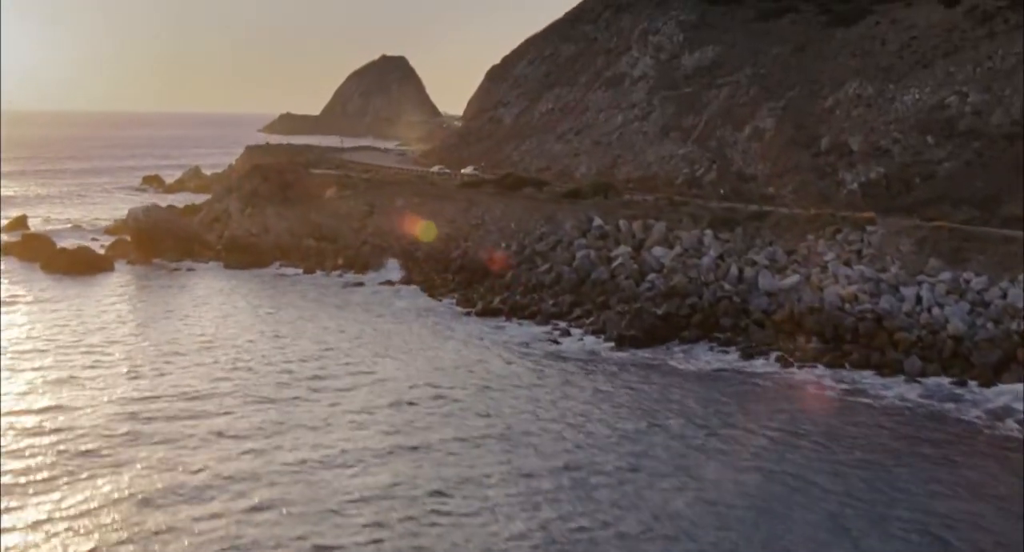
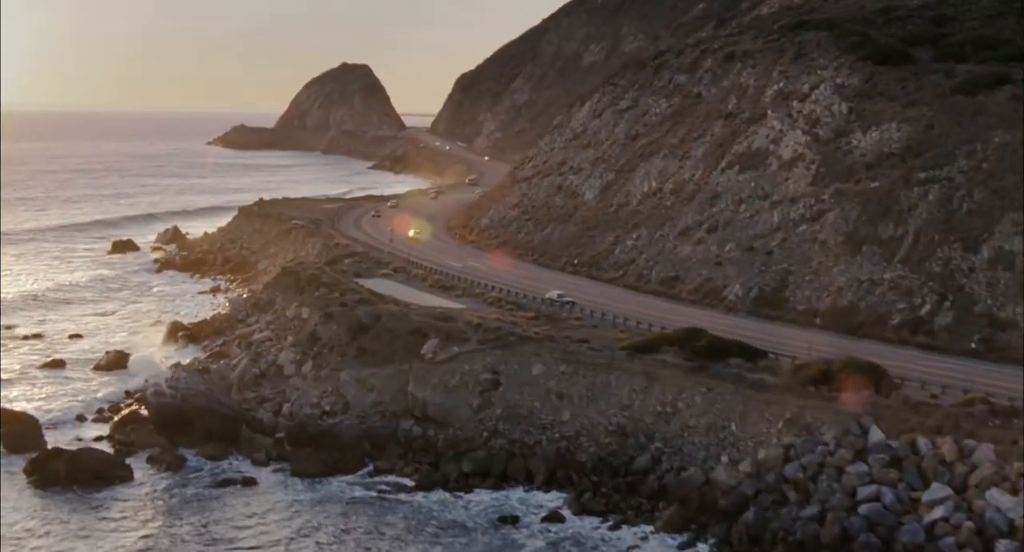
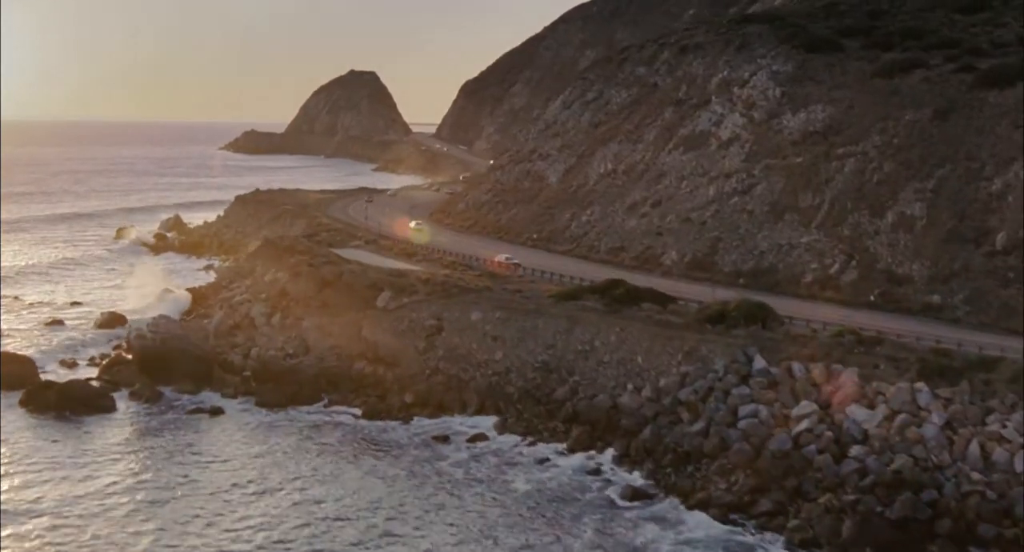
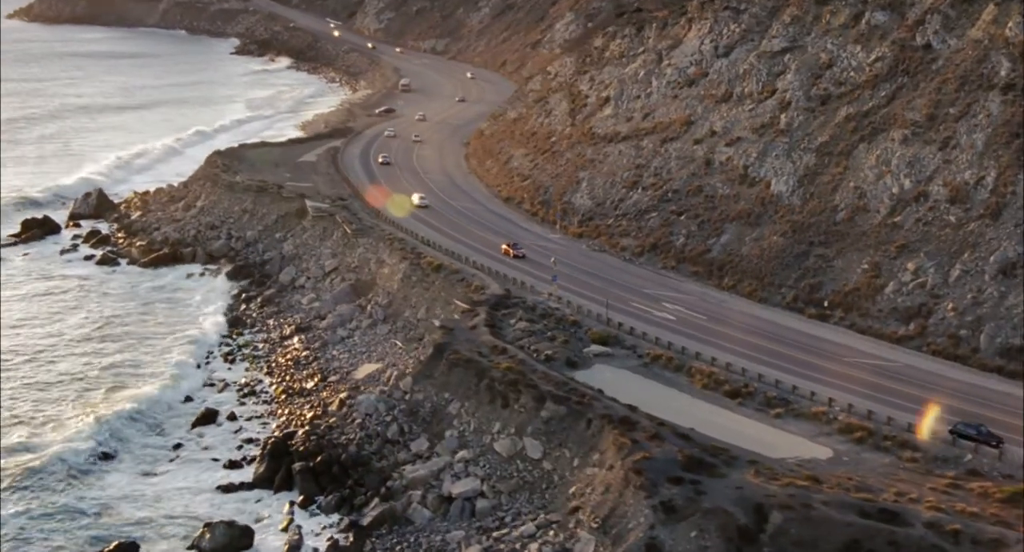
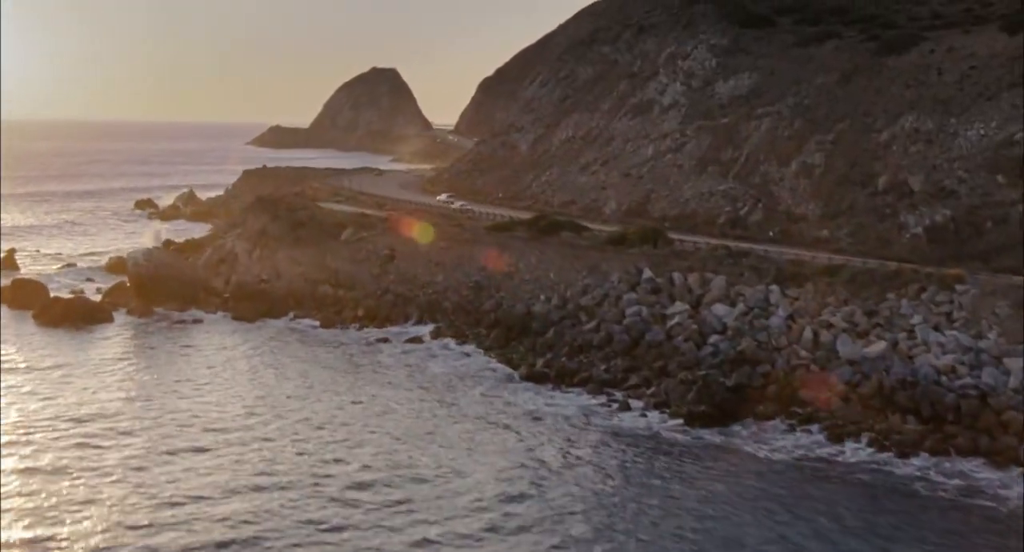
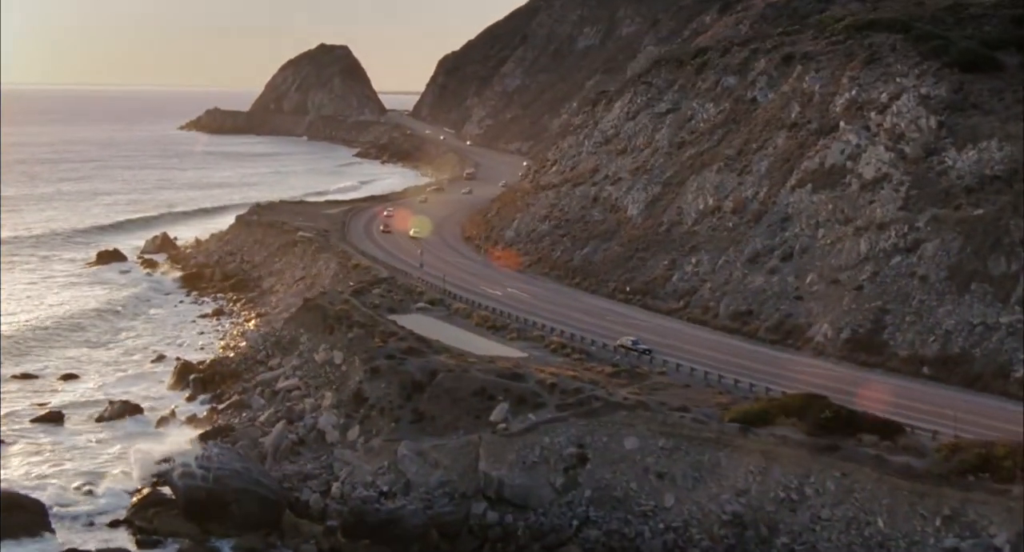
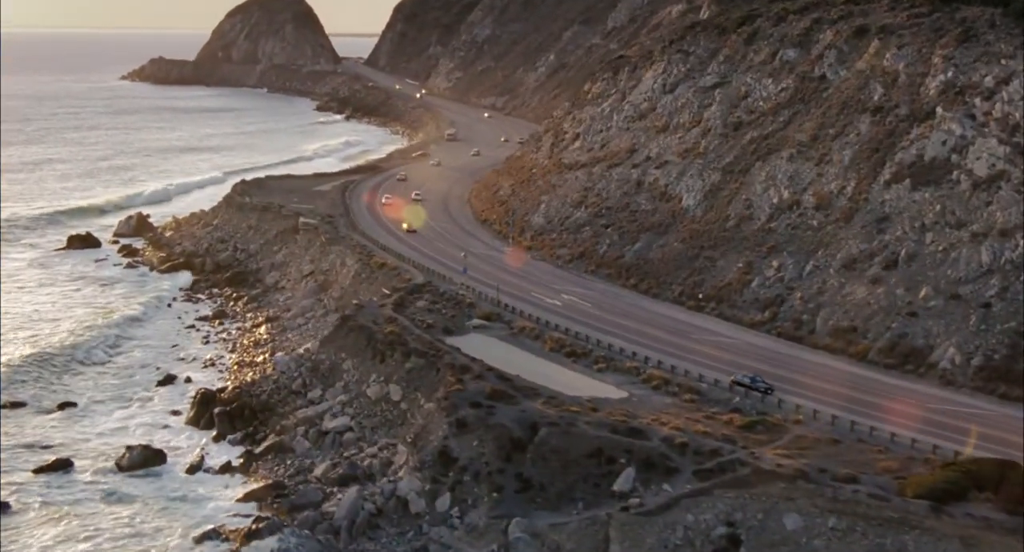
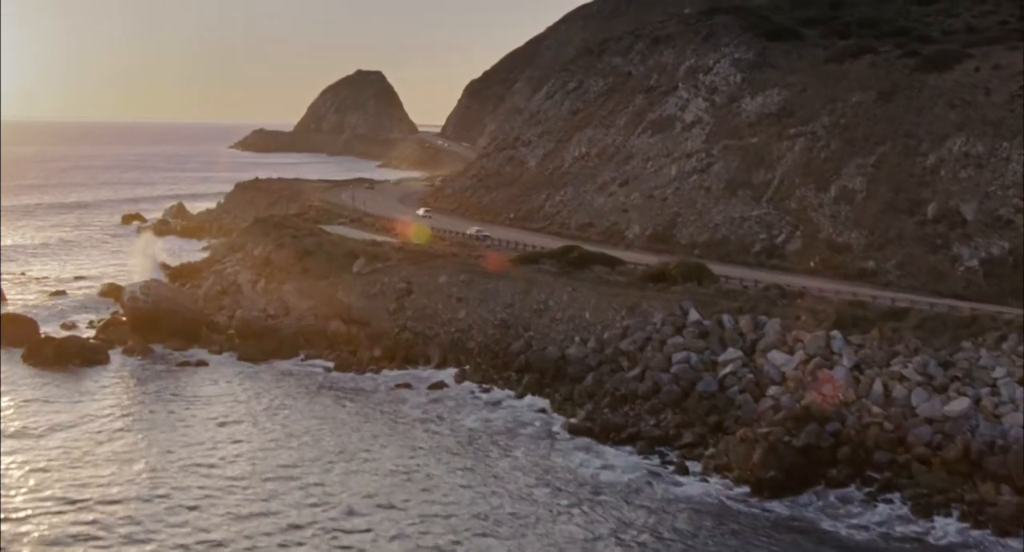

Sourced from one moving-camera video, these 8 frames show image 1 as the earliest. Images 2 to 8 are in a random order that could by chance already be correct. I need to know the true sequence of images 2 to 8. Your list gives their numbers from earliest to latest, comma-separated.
5, 8, 3, 2, 6, 7, 4
